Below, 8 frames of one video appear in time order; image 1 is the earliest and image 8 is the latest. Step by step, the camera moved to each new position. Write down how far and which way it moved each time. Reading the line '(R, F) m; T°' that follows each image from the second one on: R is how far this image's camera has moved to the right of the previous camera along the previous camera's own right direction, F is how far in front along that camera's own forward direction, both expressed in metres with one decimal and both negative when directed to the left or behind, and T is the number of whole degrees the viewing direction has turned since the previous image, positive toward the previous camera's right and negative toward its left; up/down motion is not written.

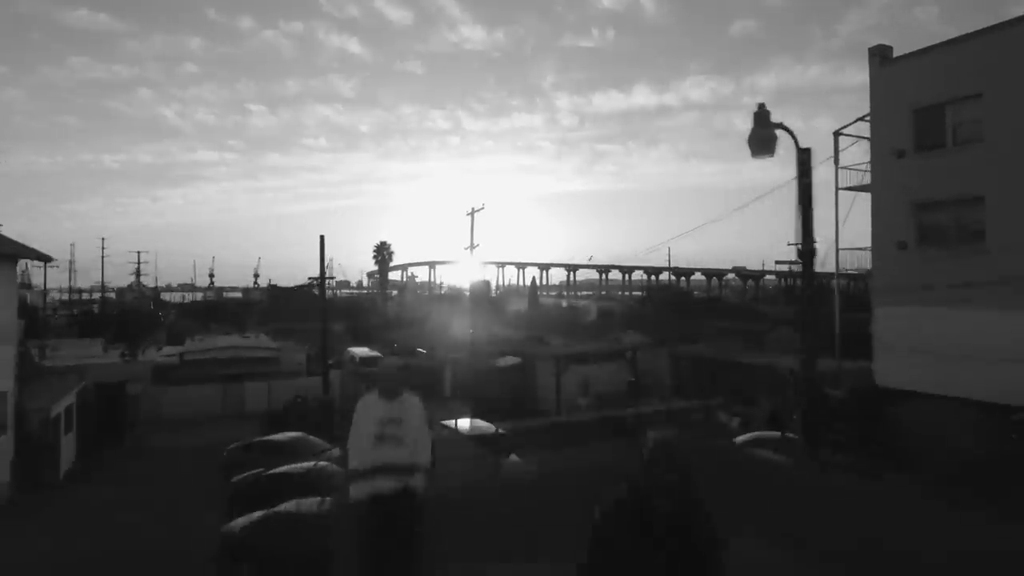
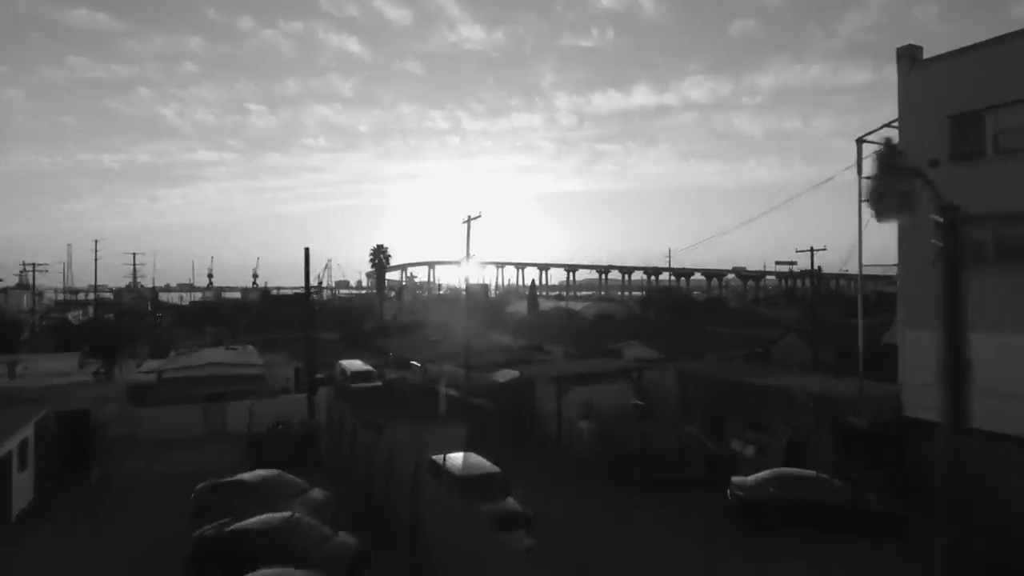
(0.0, +0.3) m; 0°
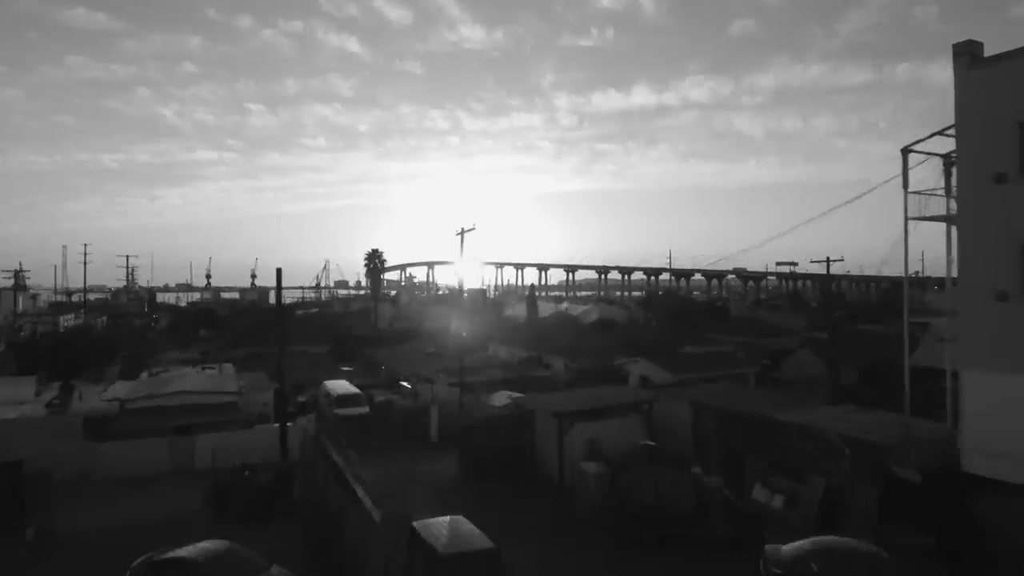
(0.0, +0.5) m; 0°
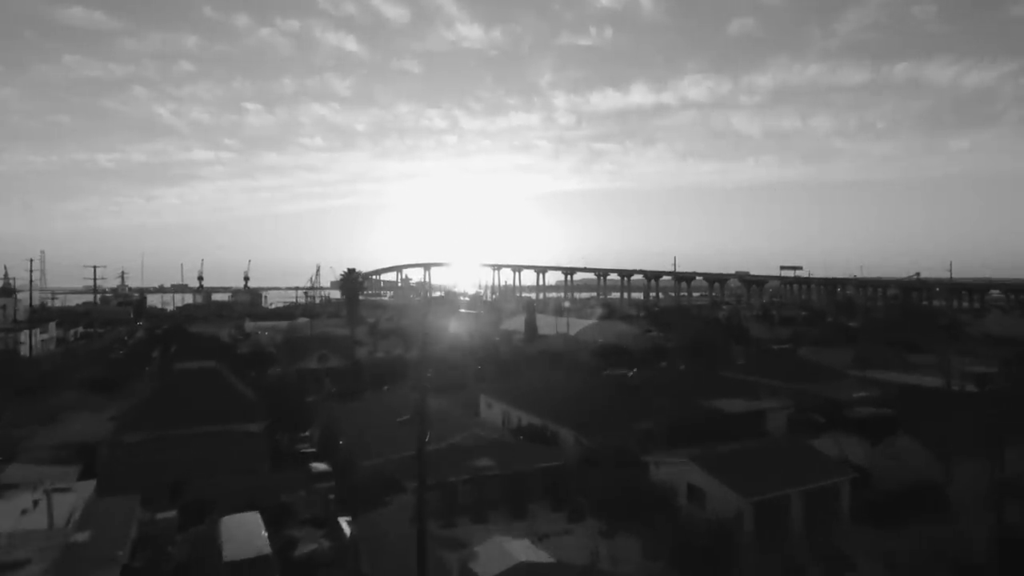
(0.0, +2.3) m; 0°
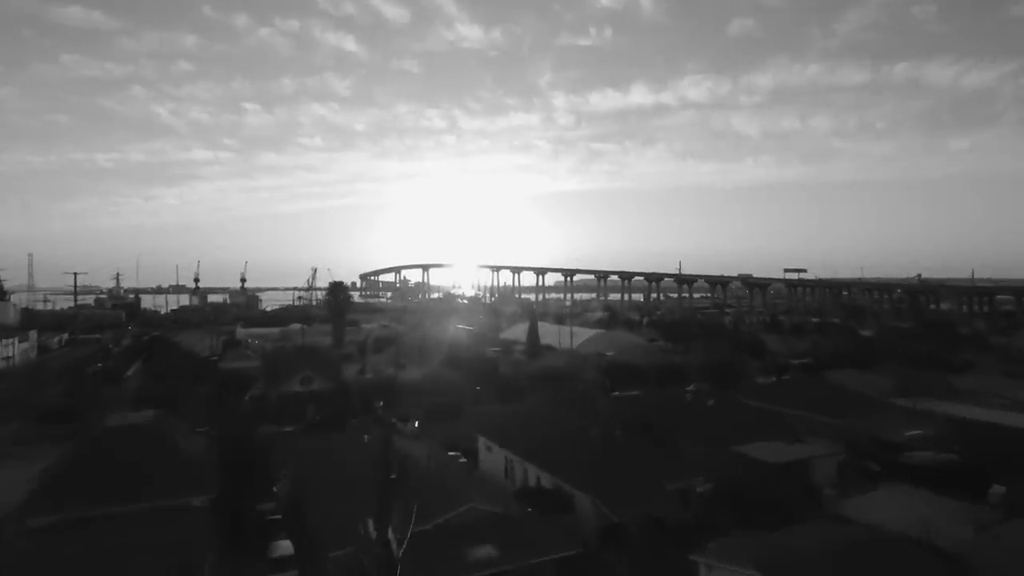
(0.0, +1.4) m; 0°
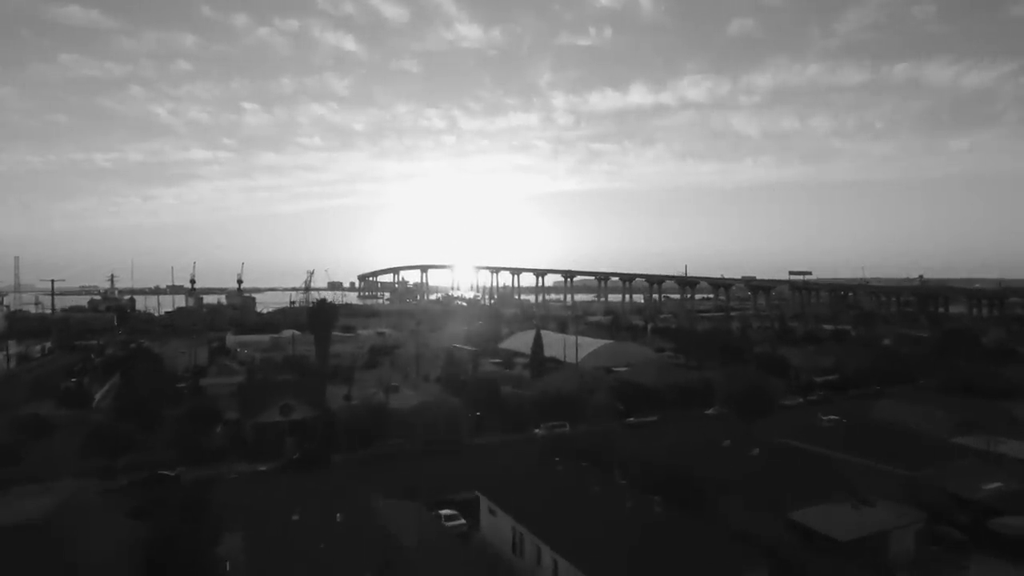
(-0.1, +1.5) m; 0°
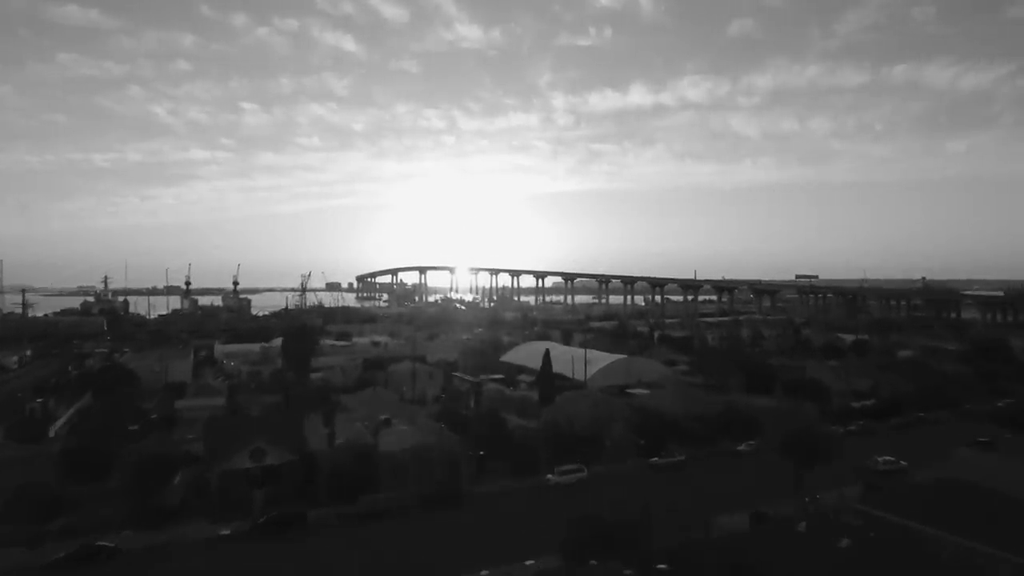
(-0.1, +1.8) m; 0°
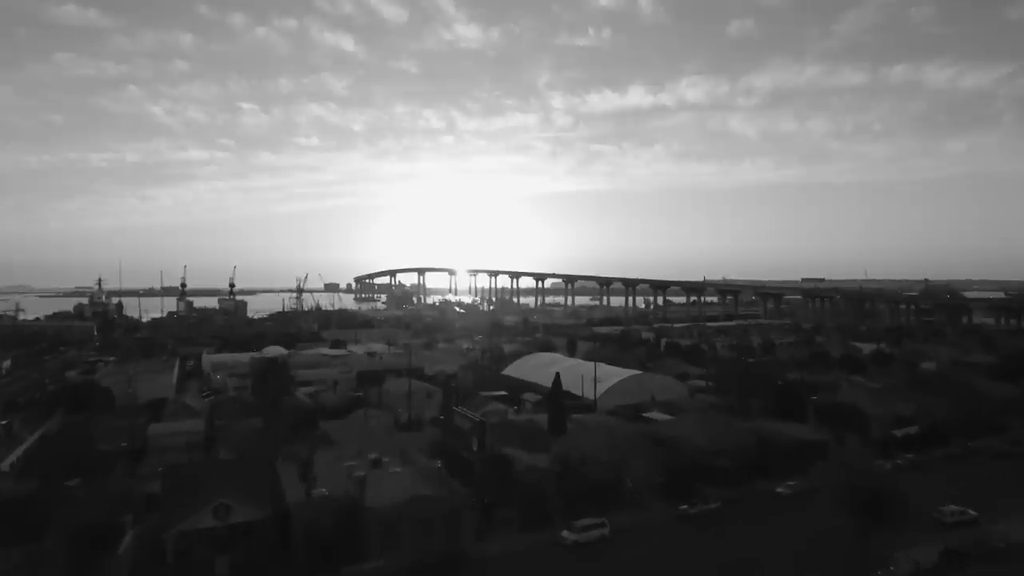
(-0.1, +1.7) m; 0°
